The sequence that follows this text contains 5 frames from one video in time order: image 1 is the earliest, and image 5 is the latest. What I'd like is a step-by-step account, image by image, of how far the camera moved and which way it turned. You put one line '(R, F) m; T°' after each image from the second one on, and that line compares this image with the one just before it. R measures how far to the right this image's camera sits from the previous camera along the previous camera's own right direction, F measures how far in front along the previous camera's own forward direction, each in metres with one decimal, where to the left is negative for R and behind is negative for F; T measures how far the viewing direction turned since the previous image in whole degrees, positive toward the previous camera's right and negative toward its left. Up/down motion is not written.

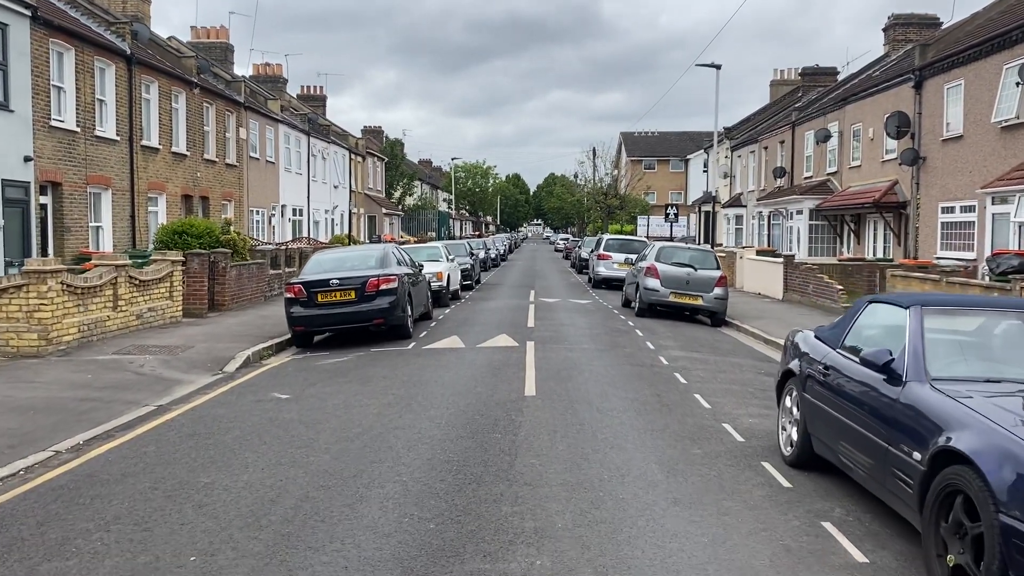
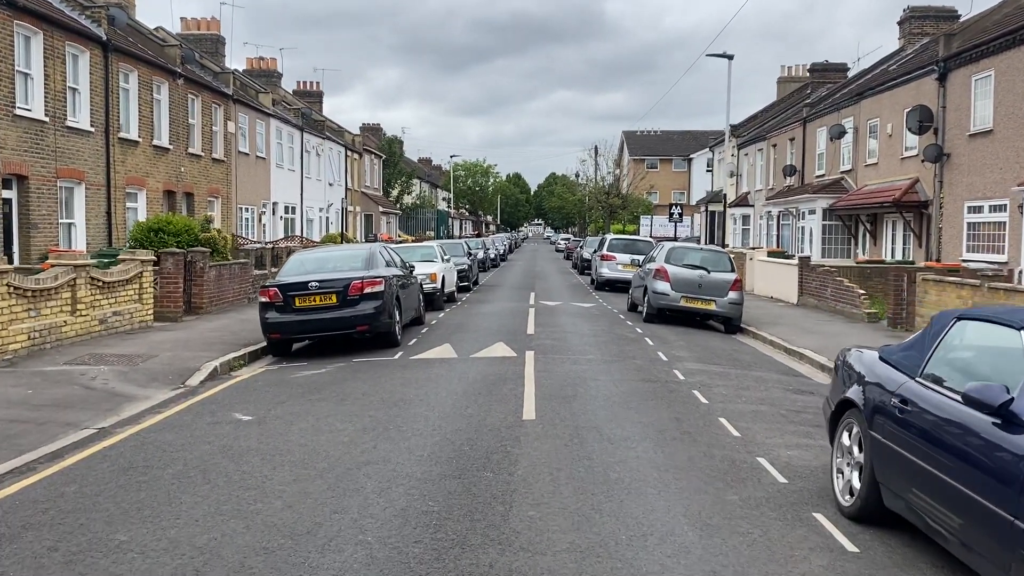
(0.0, +1.2) m; 0°
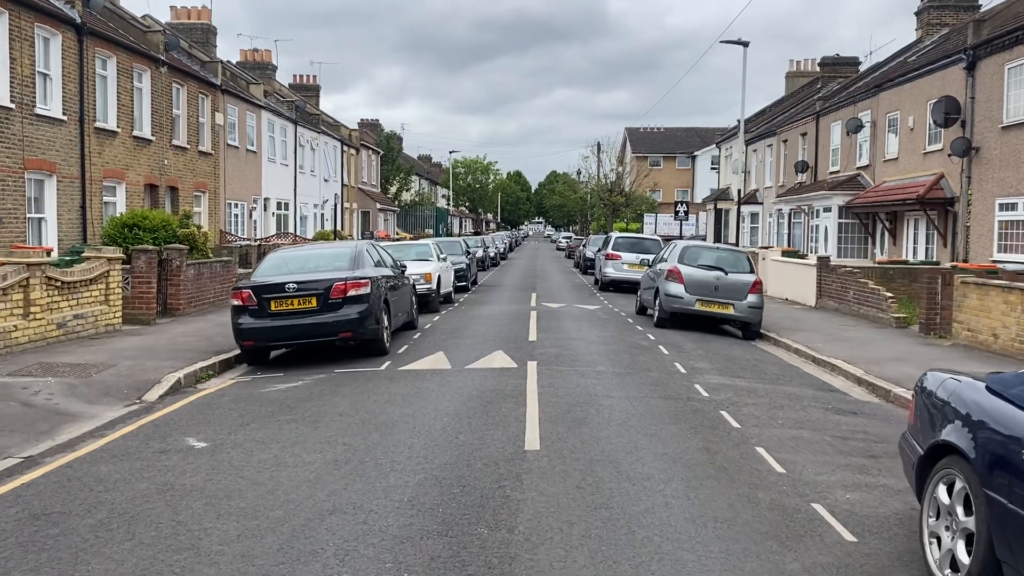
(0.0, +1.2) m; 0°
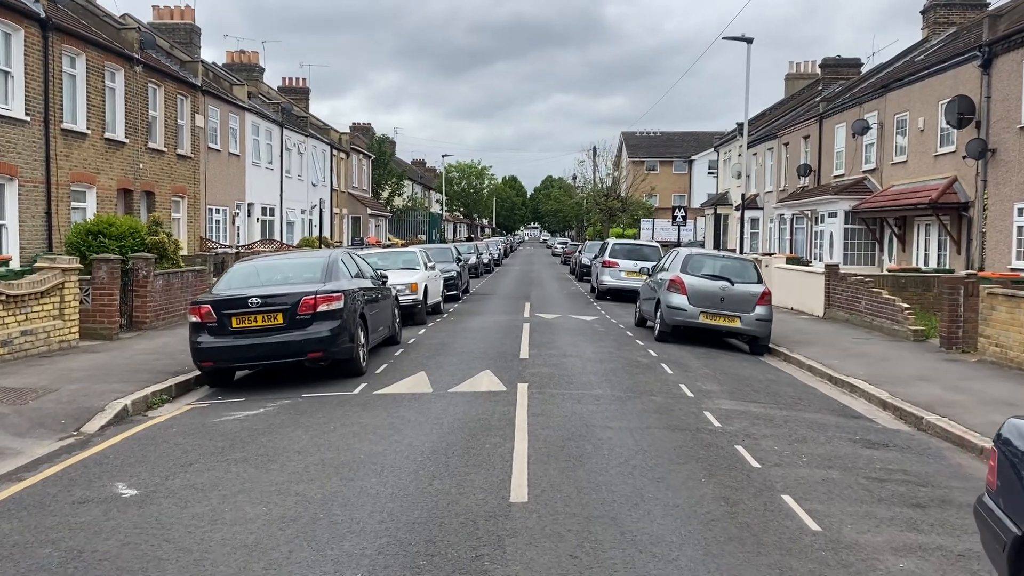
(+0.1, +1.0) m; 0°
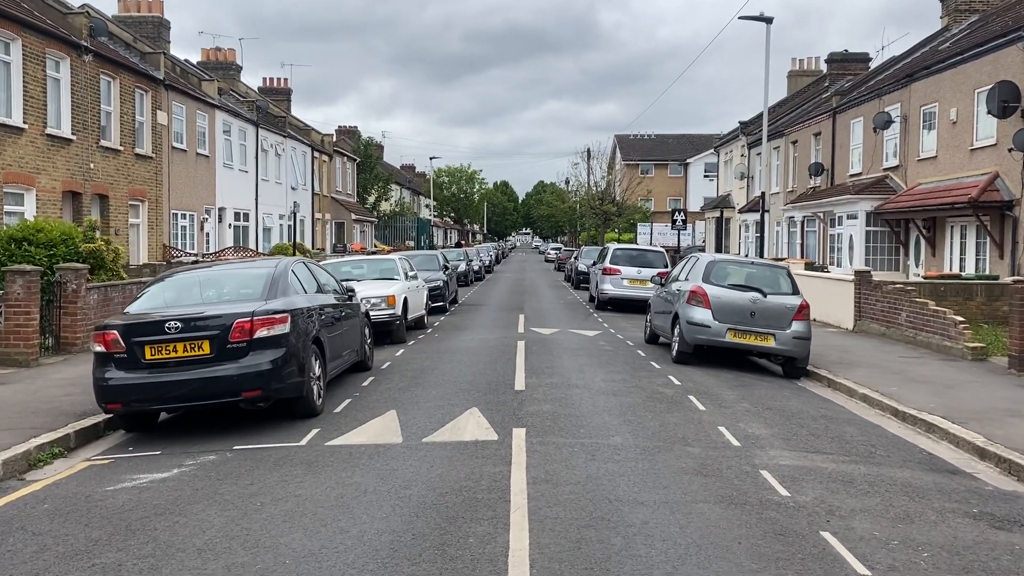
(0.0, +2.1) m; +1°
